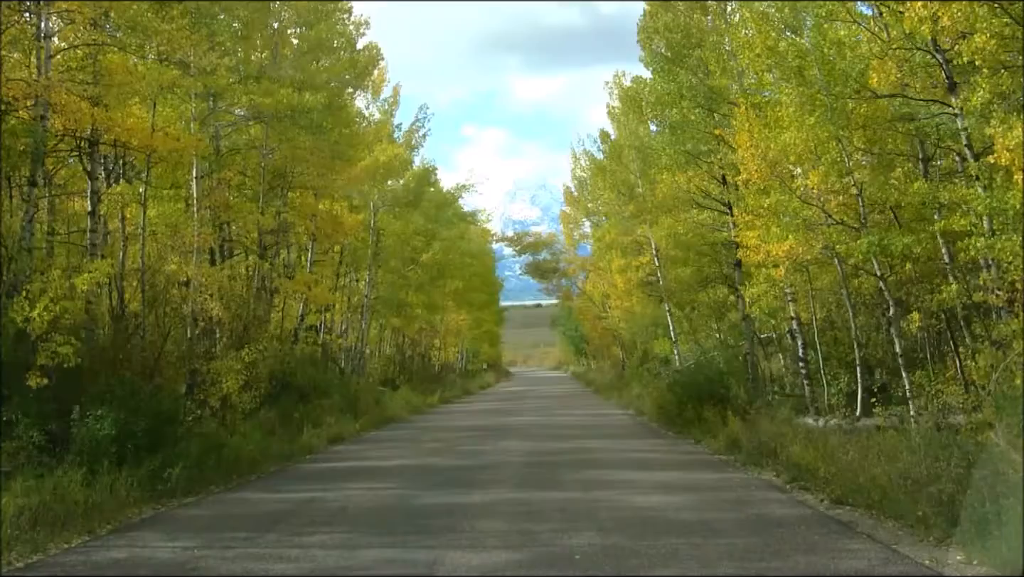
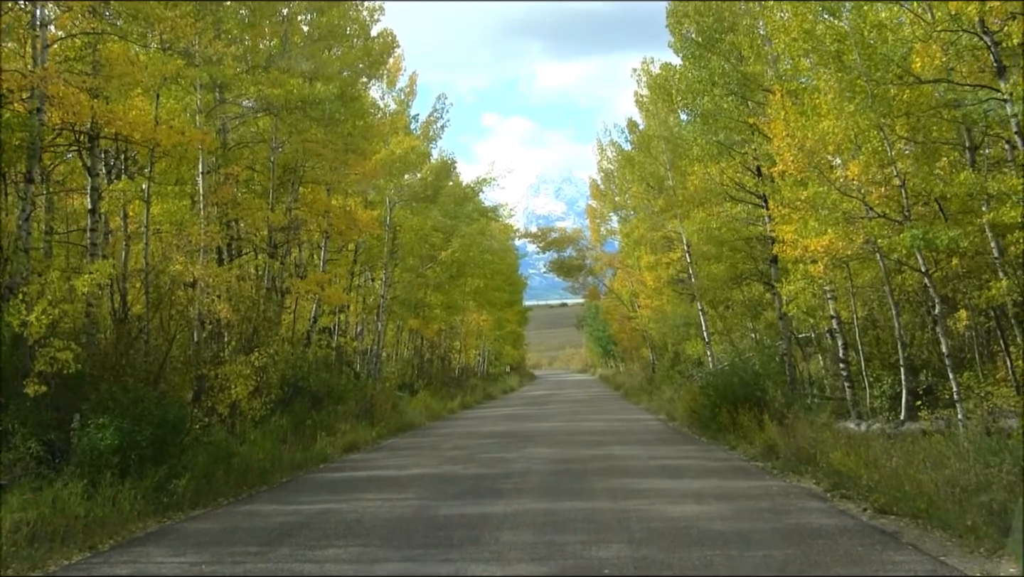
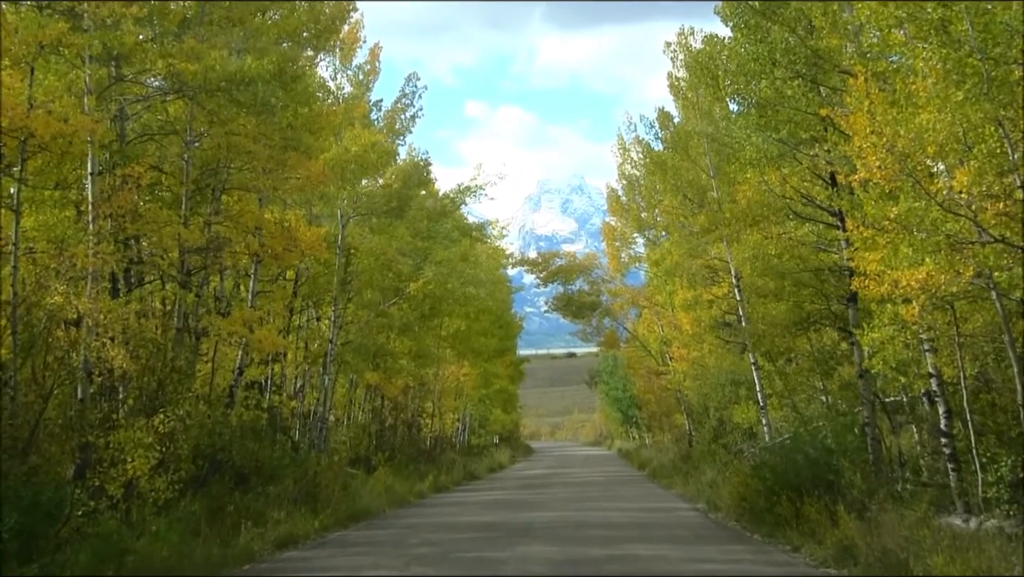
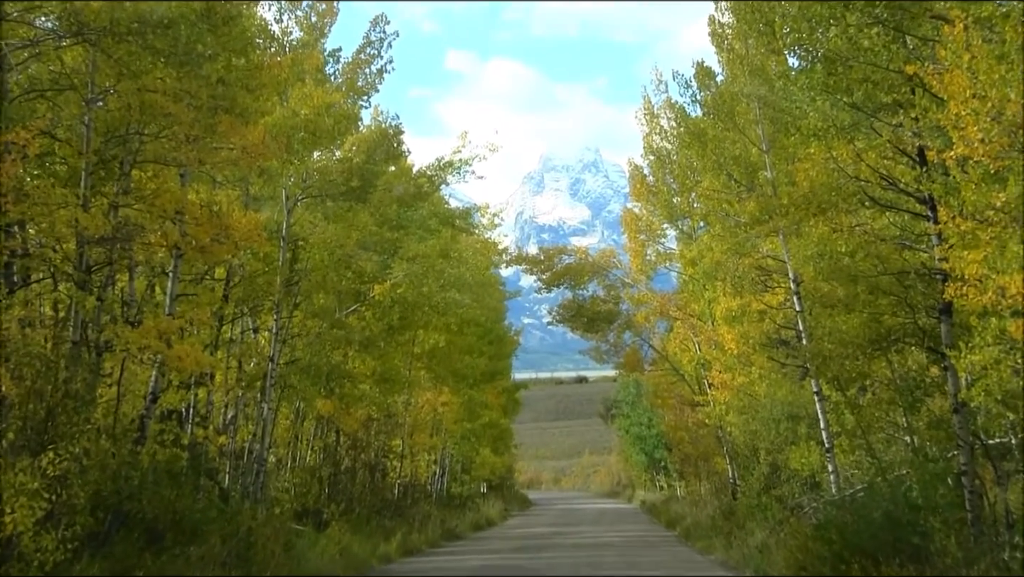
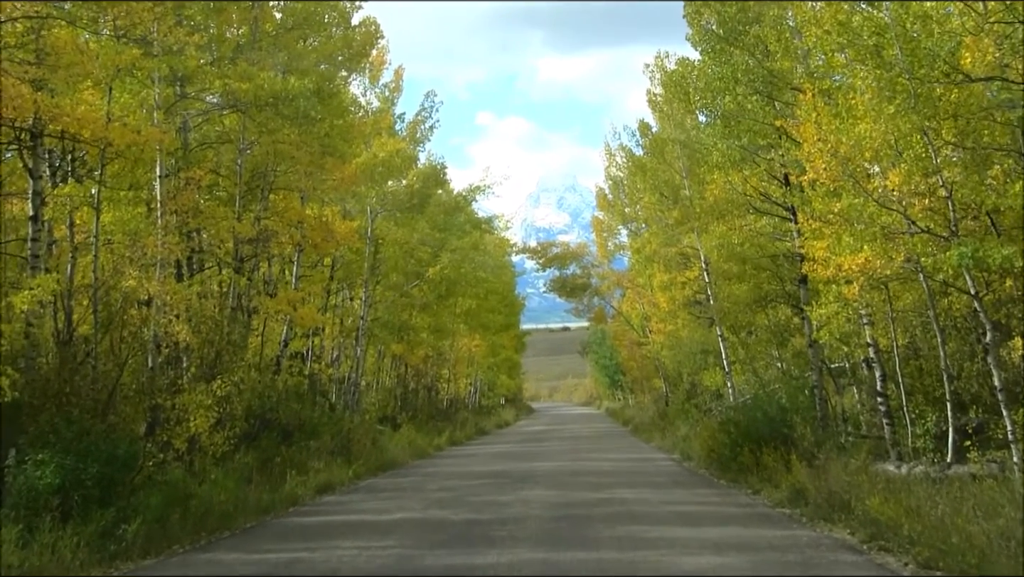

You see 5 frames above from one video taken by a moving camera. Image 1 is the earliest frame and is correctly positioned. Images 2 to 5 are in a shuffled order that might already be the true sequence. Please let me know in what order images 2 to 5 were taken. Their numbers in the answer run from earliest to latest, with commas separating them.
2, 5, 3, 4
